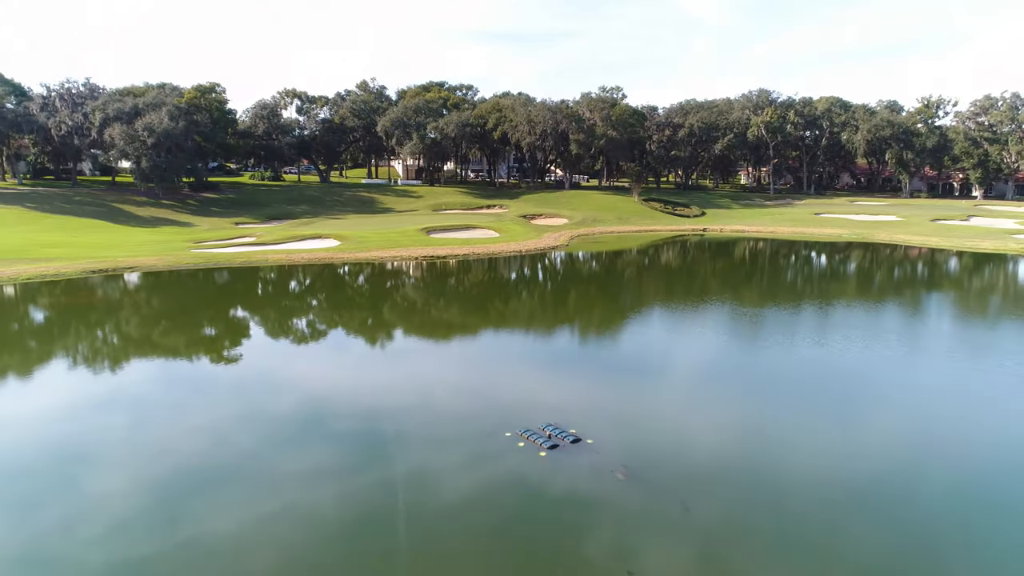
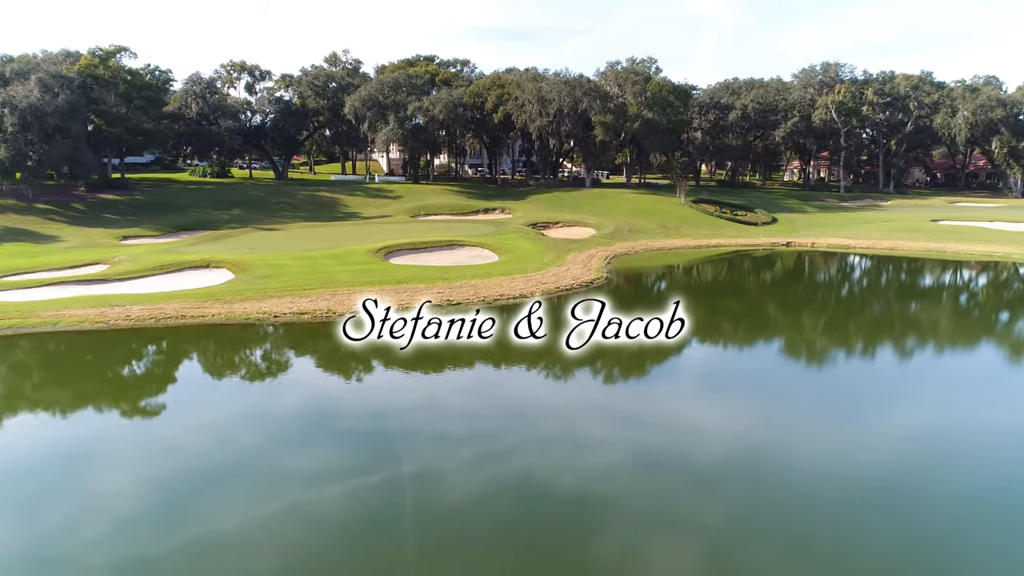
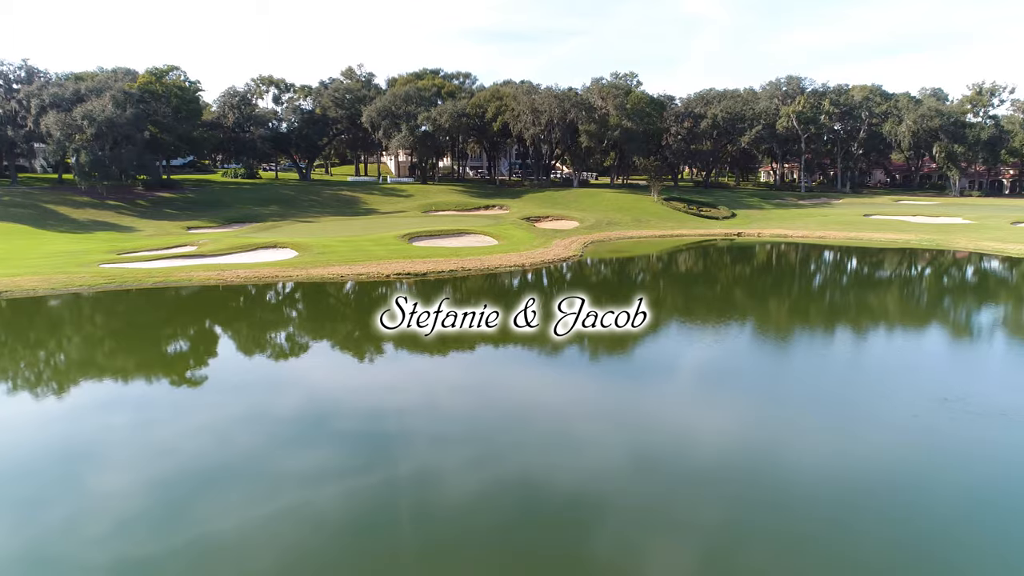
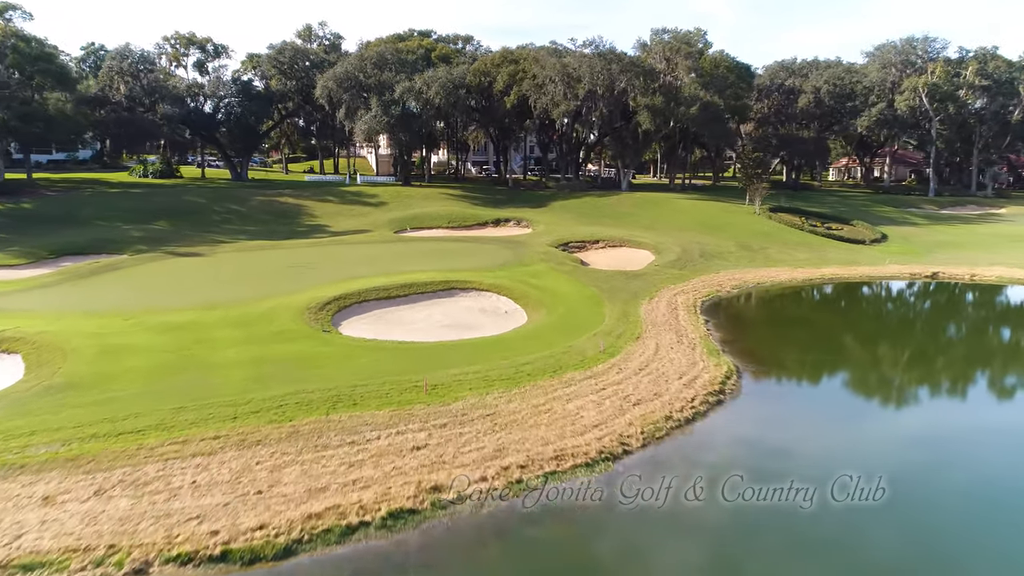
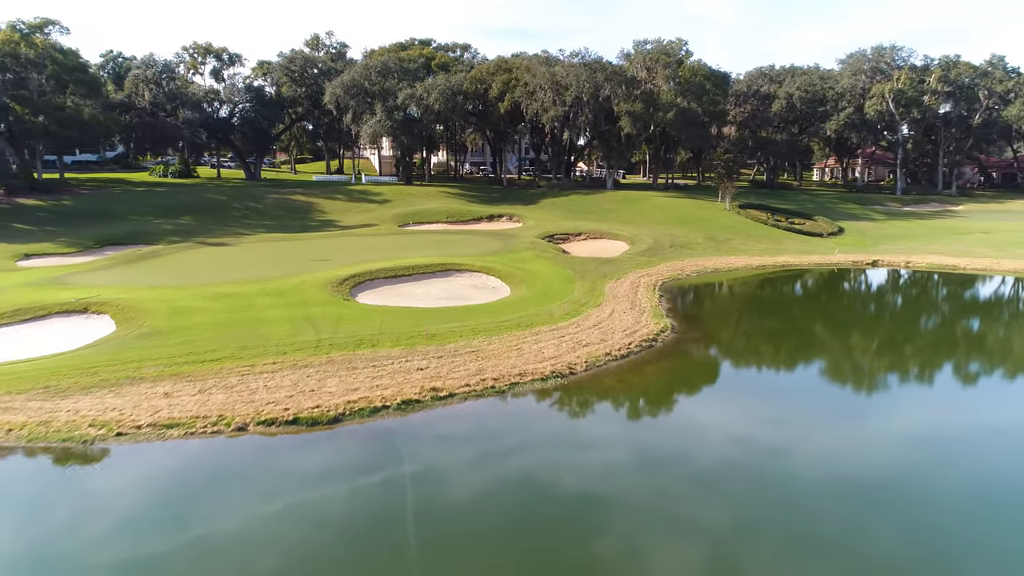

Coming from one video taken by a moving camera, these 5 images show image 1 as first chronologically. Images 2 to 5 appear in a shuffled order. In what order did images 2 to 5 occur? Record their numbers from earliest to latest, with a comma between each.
3, 2, 5, 4
